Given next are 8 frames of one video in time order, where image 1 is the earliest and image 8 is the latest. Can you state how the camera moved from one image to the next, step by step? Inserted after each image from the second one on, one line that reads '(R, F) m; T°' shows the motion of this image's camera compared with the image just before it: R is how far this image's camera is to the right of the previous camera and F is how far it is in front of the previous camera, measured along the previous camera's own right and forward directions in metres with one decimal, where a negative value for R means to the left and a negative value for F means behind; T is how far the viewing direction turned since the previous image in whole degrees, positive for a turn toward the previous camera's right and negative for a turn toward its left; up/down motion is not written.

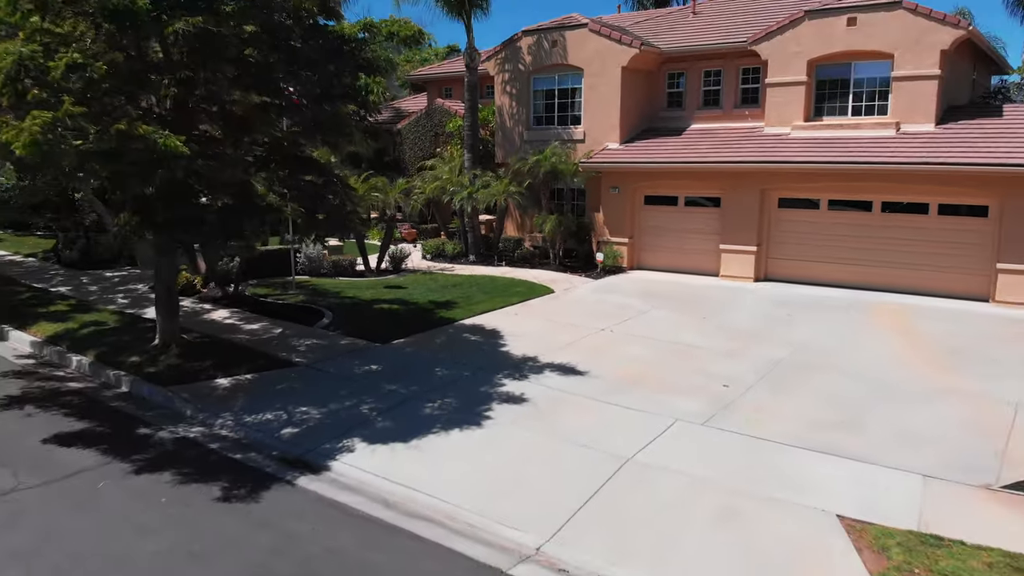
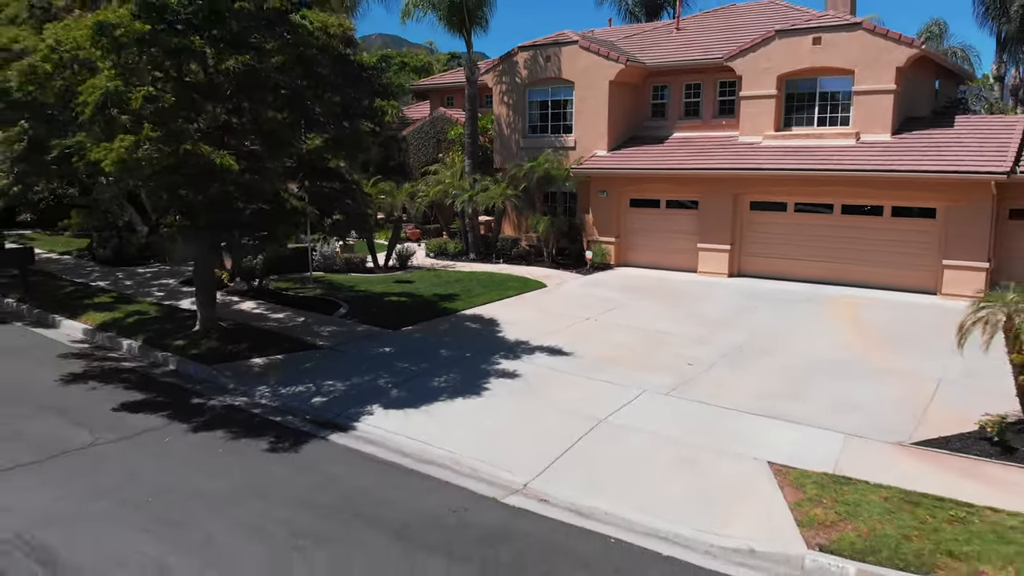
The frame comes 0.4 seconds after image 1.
(+0.1, -1.3) m; 0°
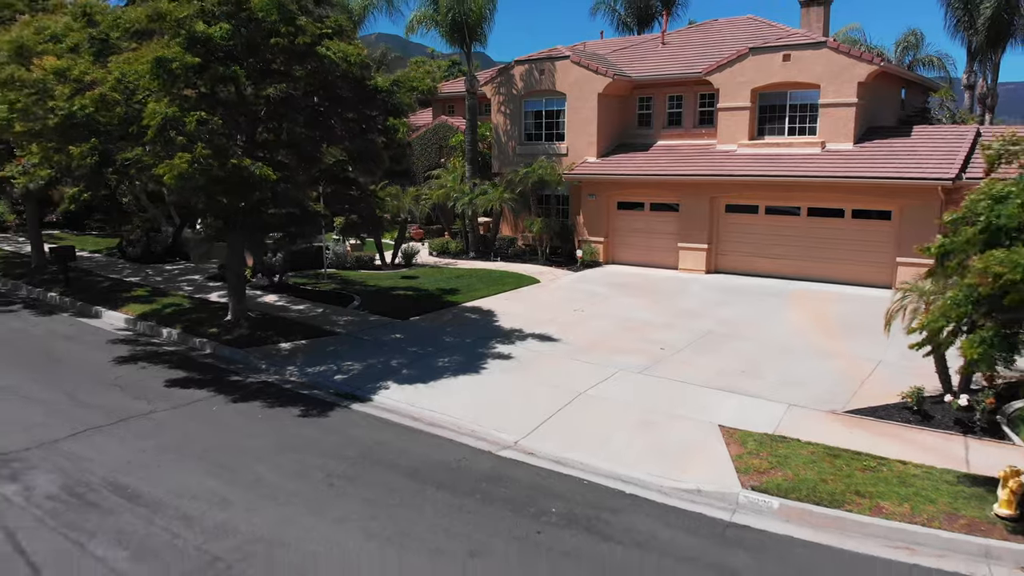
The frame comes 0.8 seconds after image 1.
(+0.1, -1.4) m; 0°
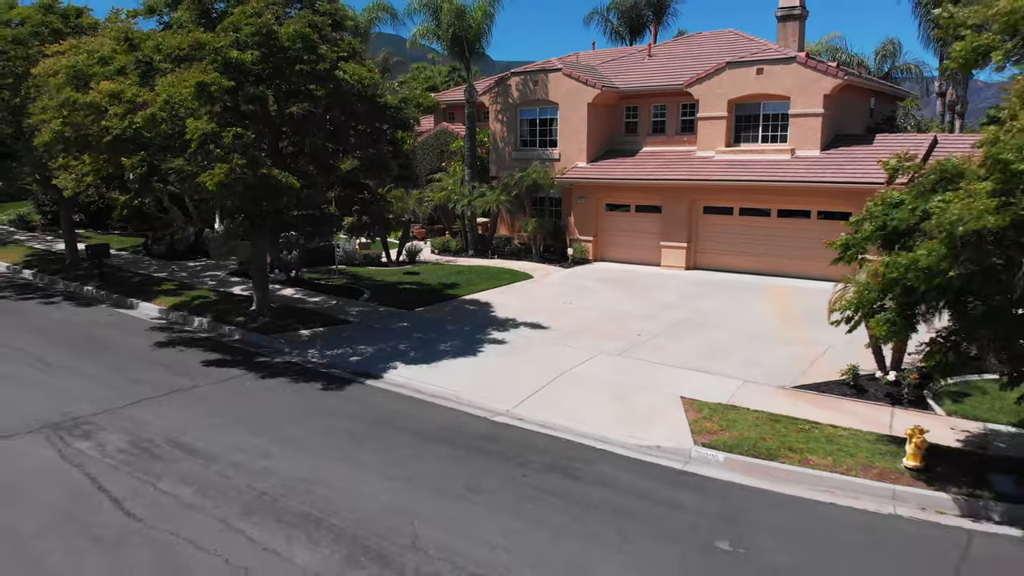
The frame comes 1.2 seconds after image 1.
(+0.1, -1.4) m; 0°
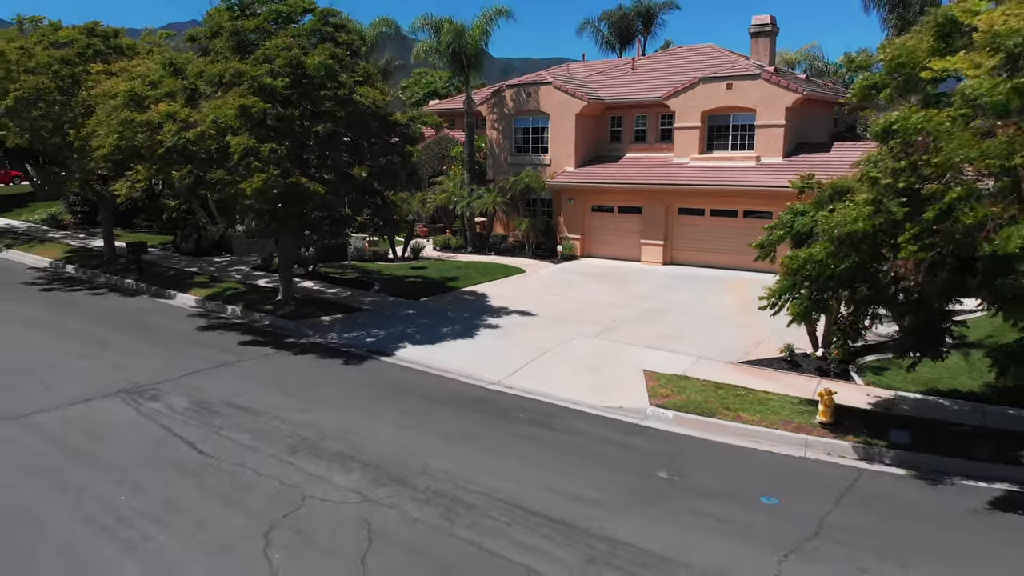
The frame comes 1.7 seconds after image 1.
(+0.2, -2.0) m; 0°
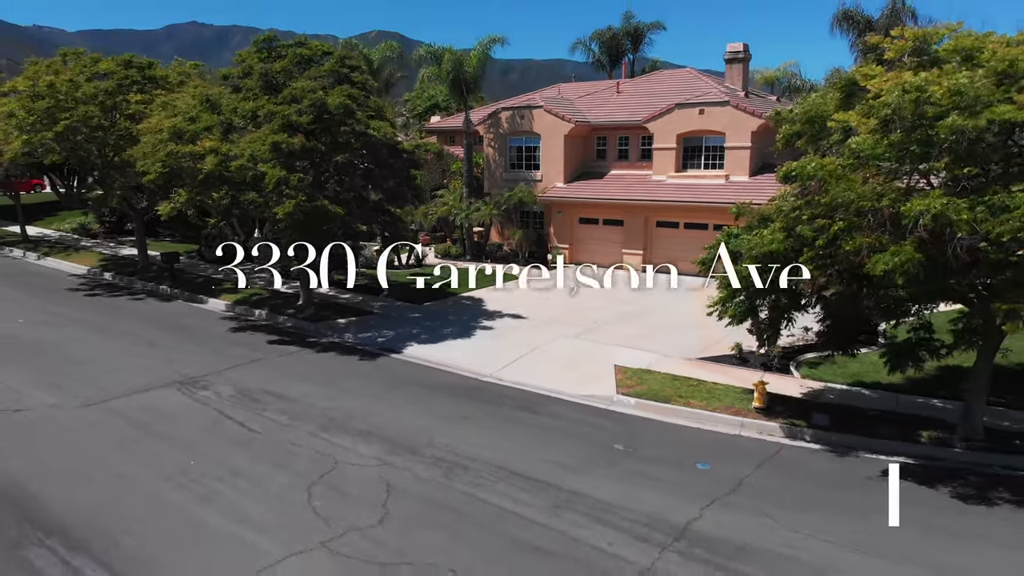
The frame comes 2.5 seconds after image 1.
(+0.2, -2.1) m; 0°
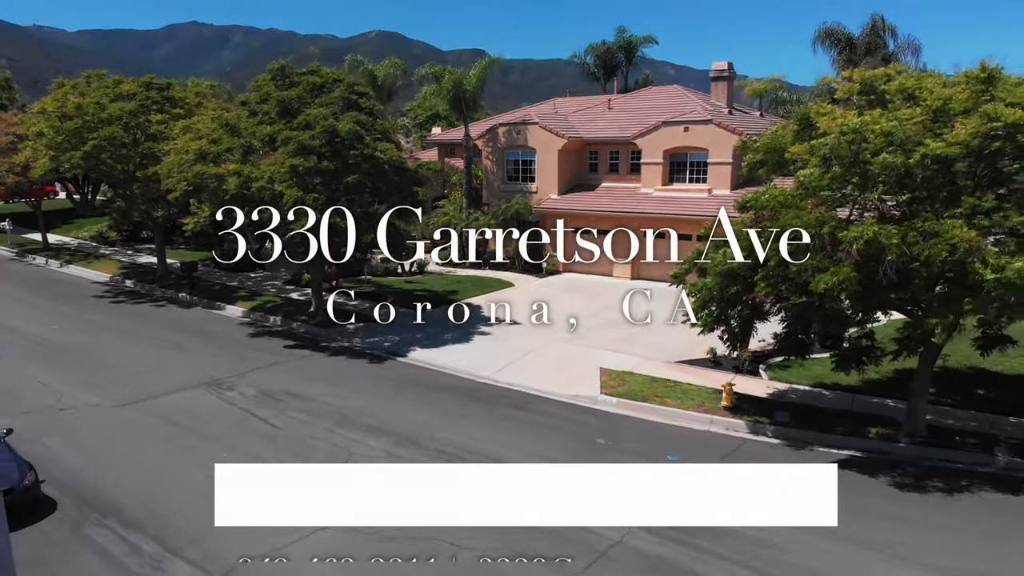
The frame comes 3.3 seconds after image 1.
(+0.1, -1.4) m; 0°
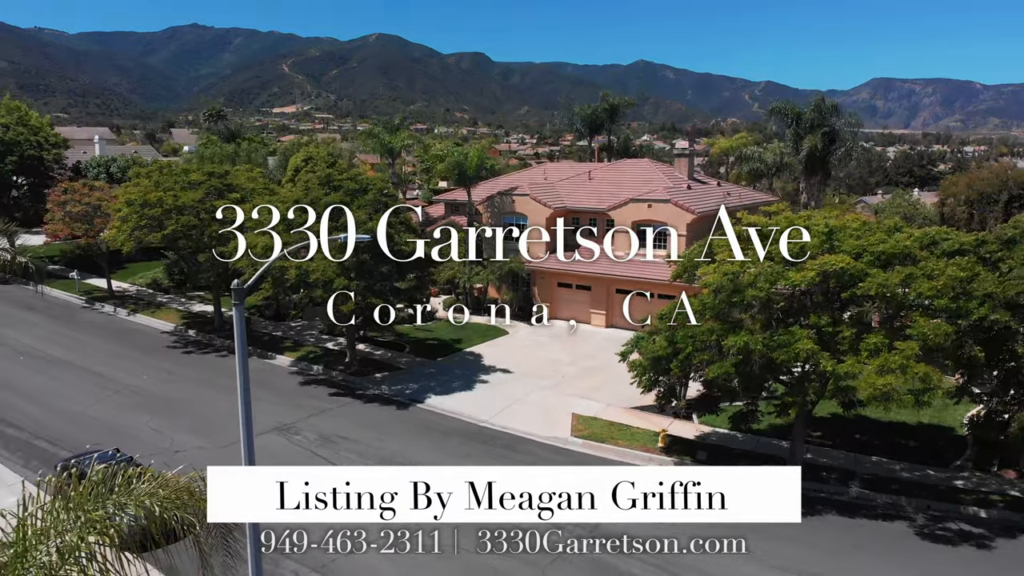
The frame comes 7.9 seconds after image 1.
(+0.2, -4.9) m; 0°
